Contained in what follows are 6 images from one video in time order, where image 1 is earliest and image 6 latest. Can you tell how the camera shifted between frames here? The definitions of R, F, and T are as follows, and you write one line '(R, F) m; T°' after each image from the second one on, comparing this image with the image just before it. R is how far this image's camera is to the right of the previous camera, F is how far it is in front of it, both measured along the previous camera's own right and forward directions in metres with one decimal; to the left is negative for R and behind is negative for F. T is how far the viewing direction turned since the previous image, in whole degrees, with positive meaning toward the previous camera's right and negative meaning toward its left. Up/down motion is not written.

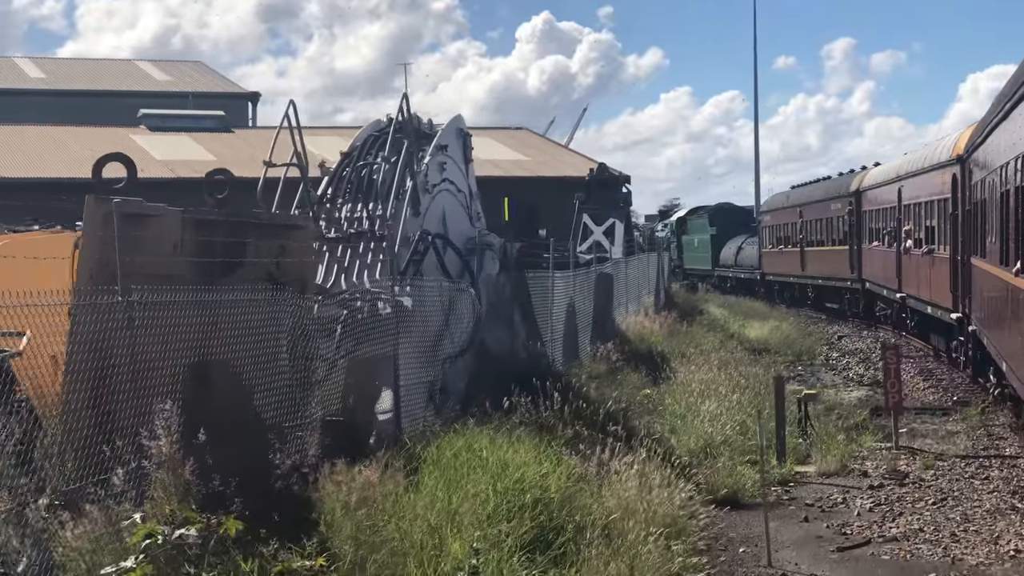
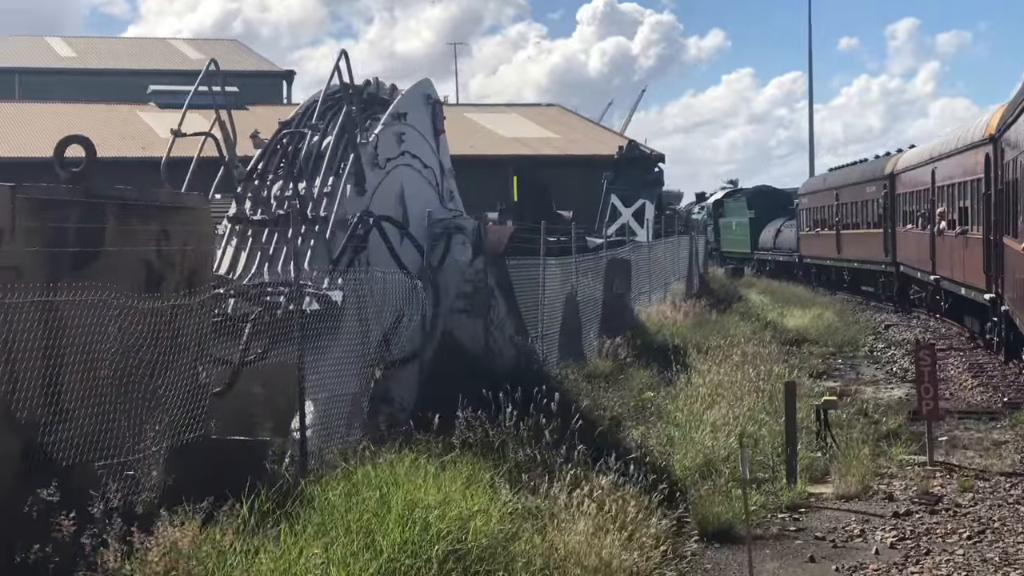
(+0.5, +1.5) m; -2°
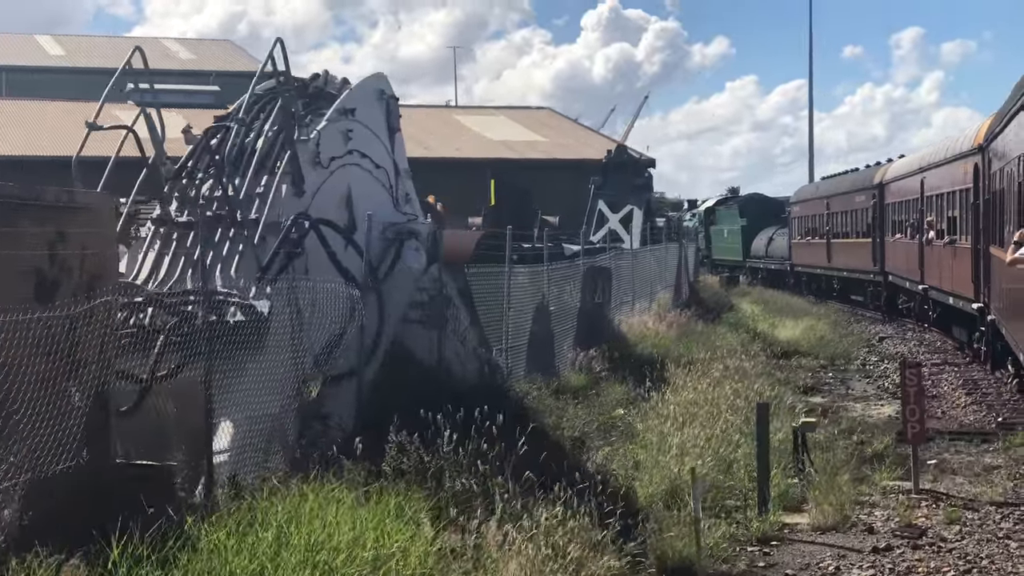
(+0.3, +0.7) m; 0°
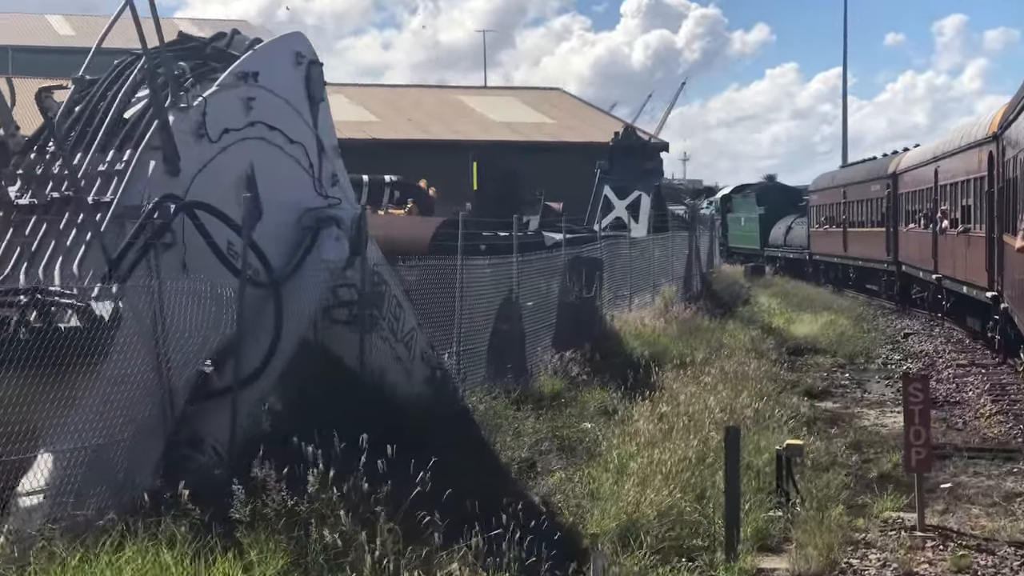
(+0.5, +1.4) m; -1°
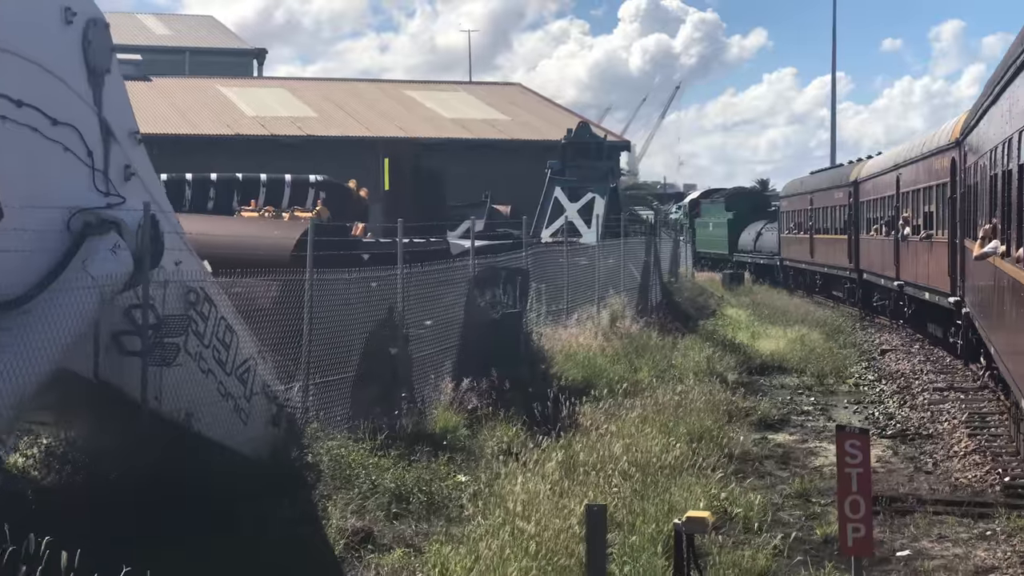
(+0.6, +1.8) m; 0°
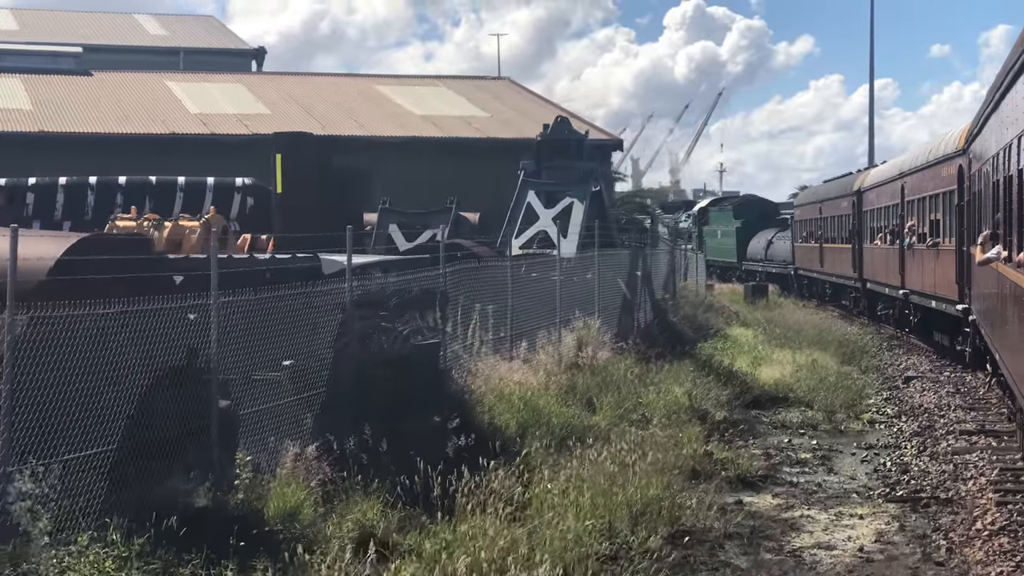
(+0.8, +2.6) m; -2°
